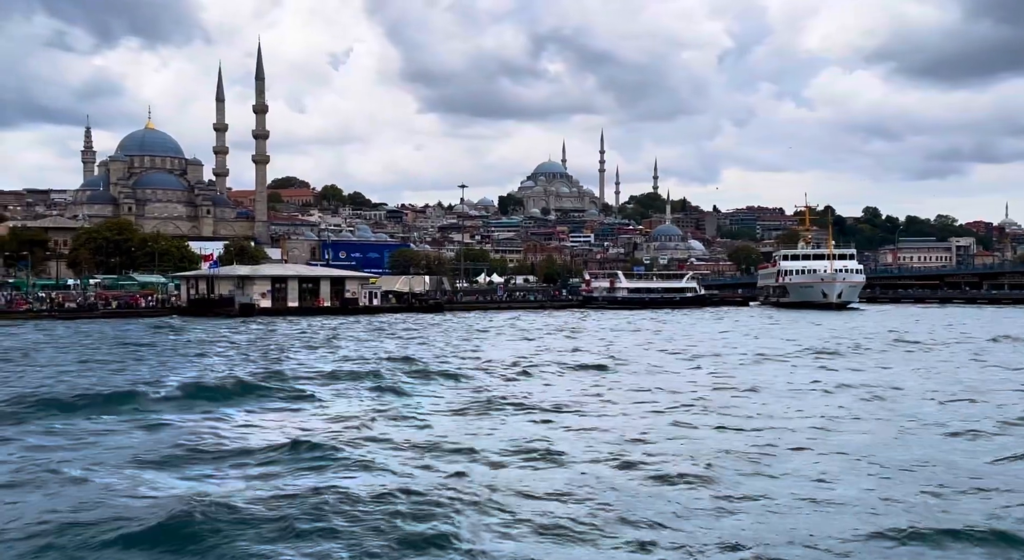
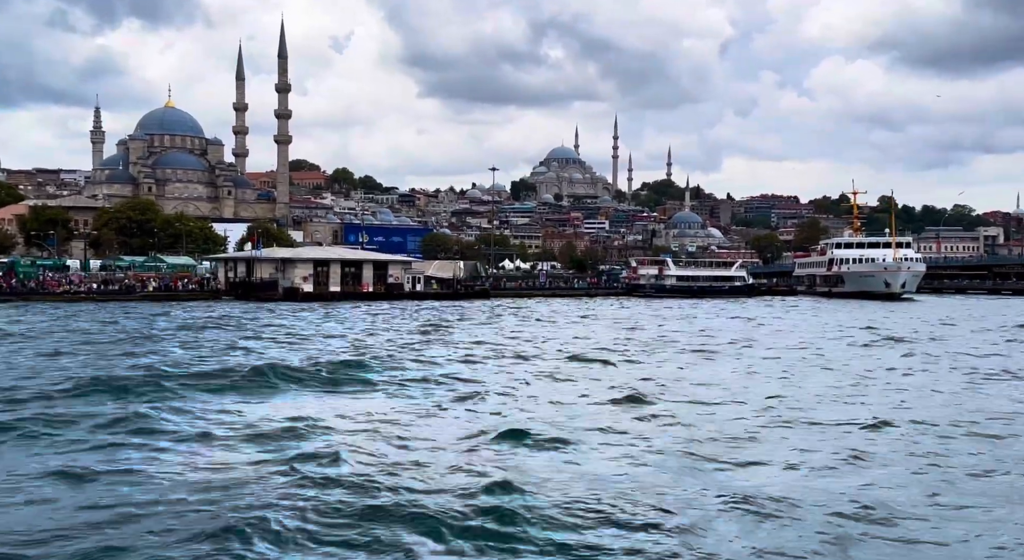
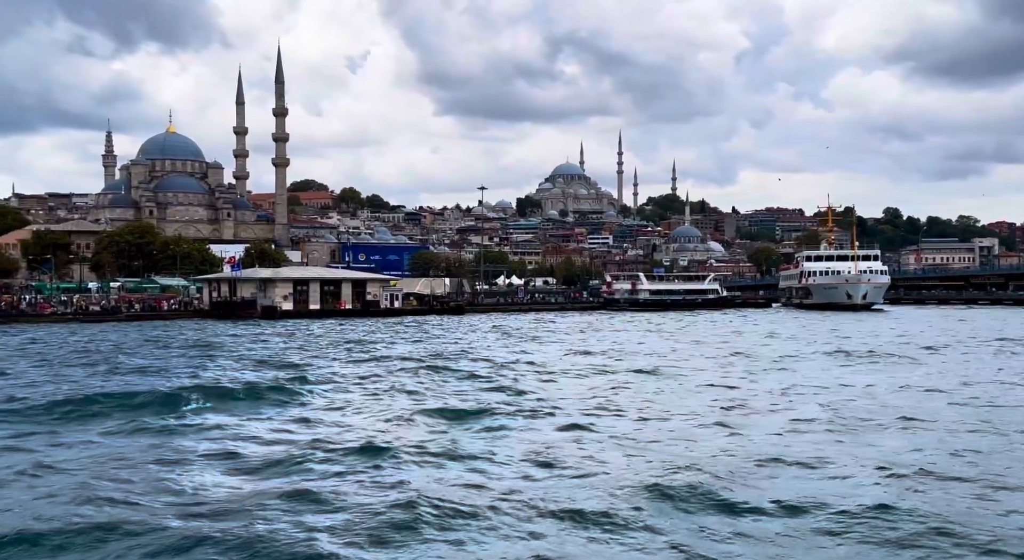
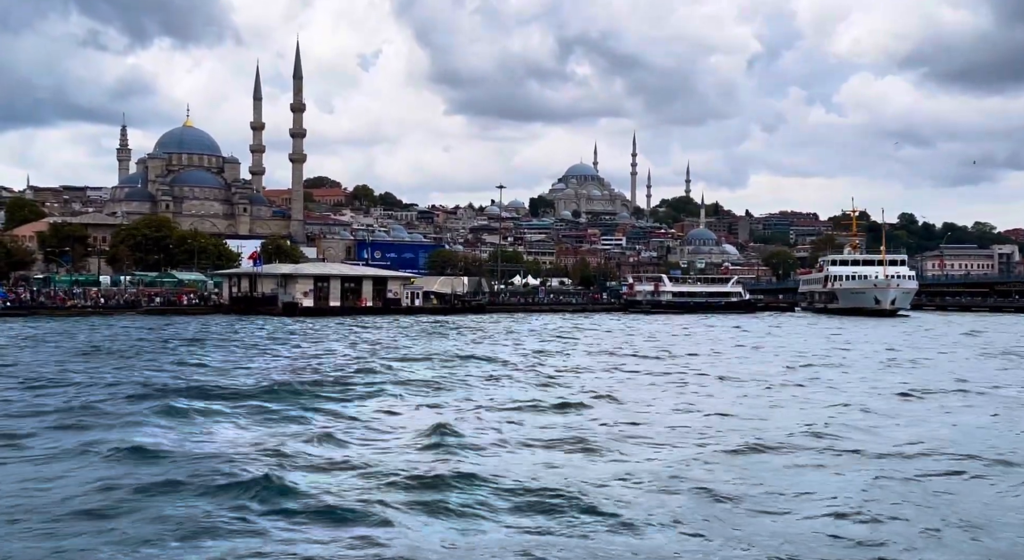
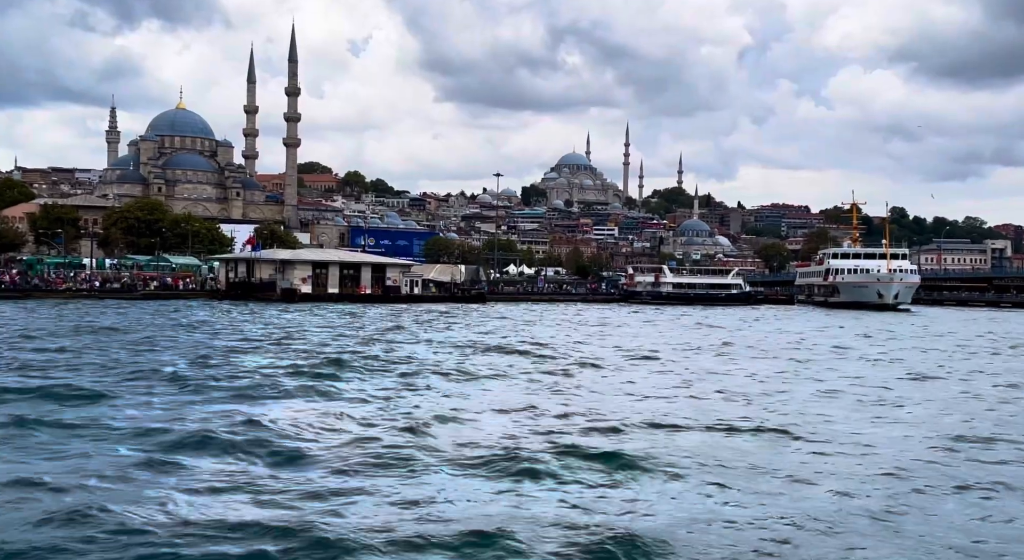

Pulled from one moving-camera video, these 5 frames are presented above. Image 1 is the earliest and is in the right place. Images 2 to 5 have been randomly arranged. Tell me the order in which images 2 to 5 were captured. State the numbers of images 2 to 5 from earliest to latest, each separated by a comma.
3, 4, 5, 2
